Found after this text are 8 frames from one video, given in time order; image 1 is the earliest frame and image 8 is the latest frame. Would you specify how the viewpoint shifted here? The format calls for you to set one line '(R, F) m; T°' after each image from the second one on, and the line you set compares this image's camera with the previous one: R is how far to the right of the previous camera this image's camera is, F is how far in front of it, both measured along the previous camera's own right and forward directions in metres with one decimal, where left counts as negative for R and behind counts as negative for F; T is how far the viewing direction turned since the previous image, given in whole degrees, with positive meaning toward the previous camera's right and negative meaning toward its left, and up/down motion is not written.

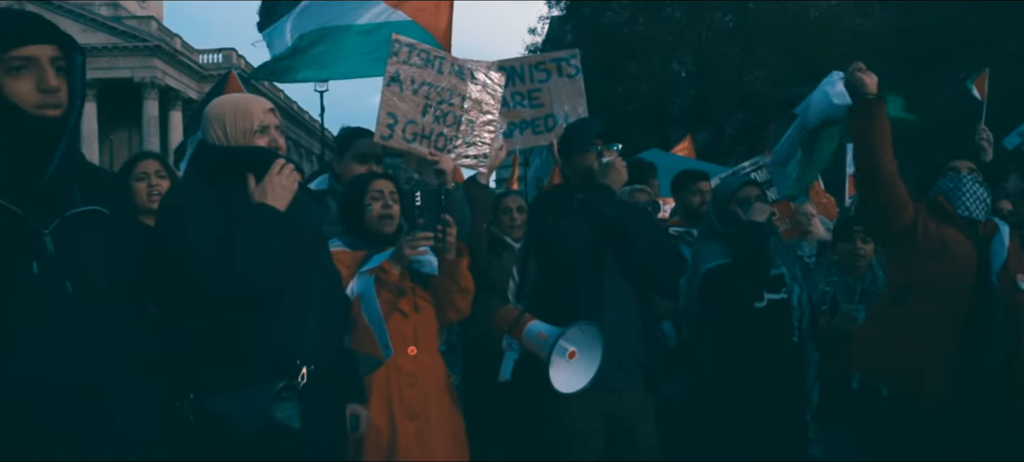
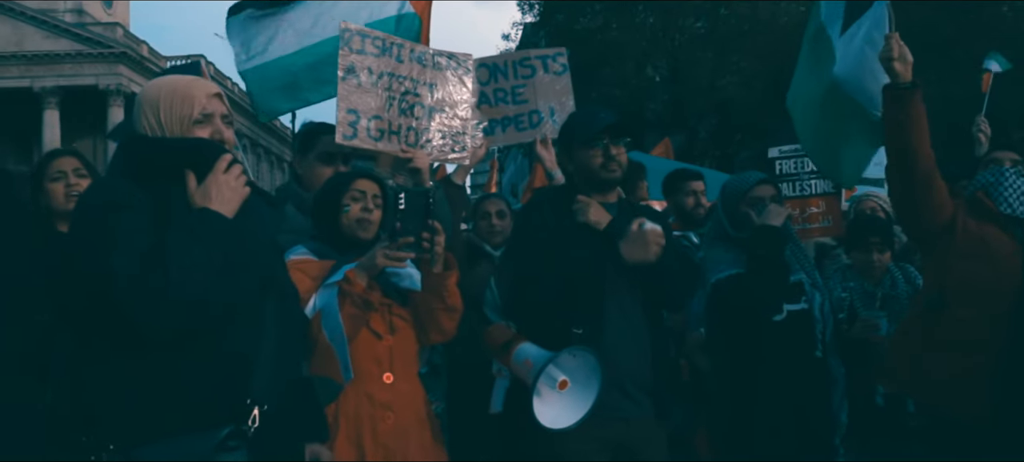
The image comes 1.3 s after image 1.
(-0.1, +0.7) m; +2°
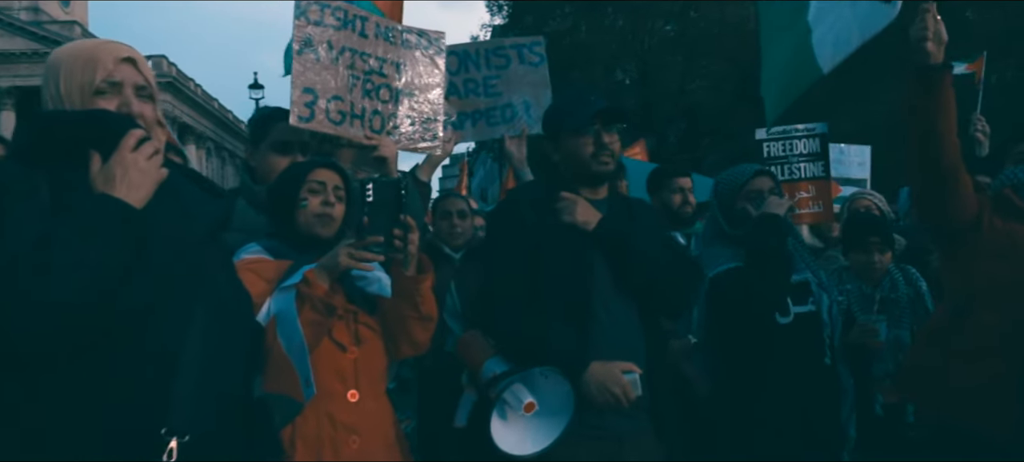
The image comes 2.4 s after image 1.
(-0.1, +0.5) m; +3°
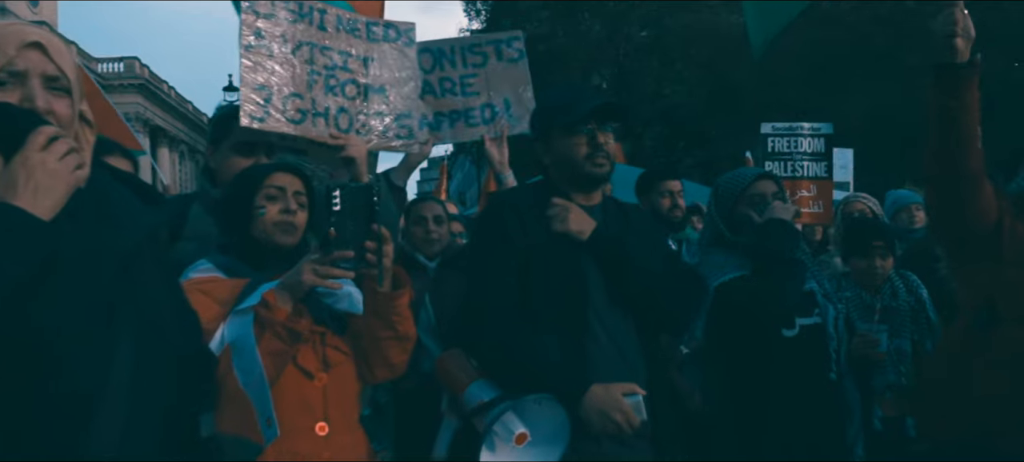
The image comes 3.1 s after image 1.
(0.0, +0.4) m; +2°
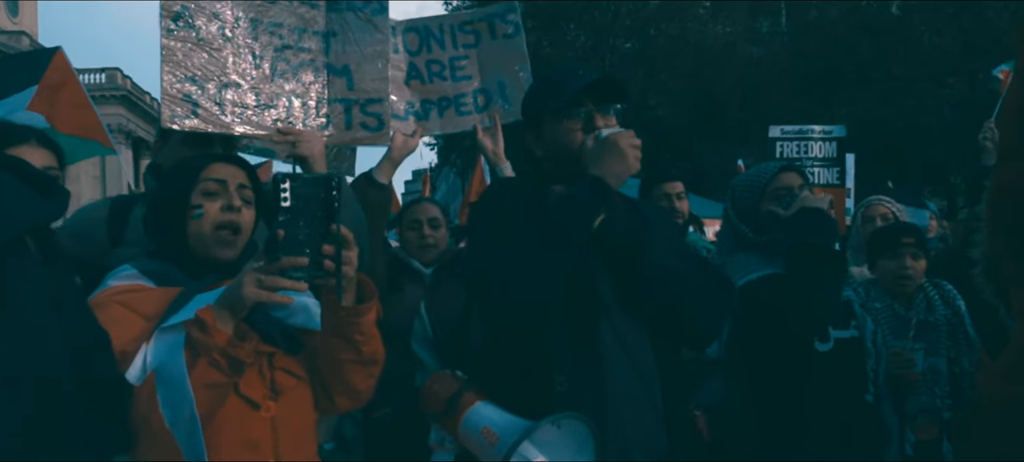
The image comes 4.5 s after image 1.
(0.0, +0.6) m; +1°
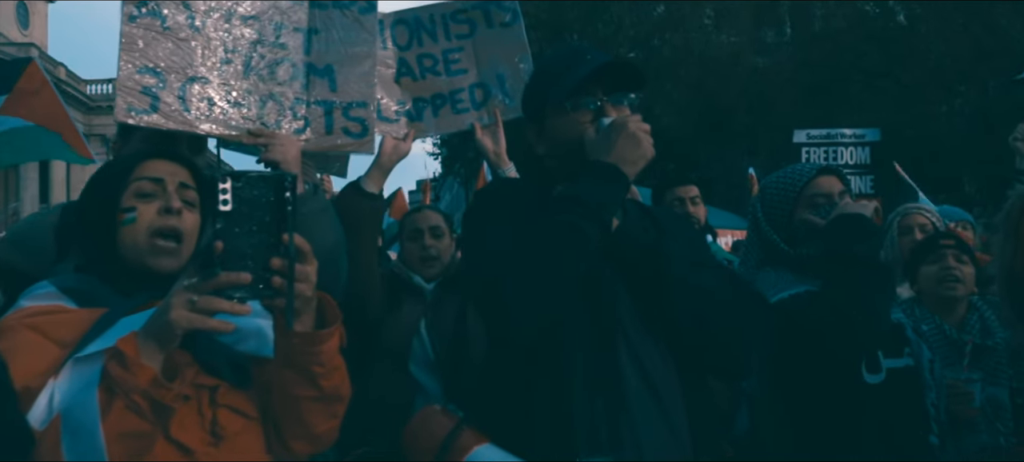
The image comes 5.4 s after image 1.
(0.0, +0.5) m; 0°
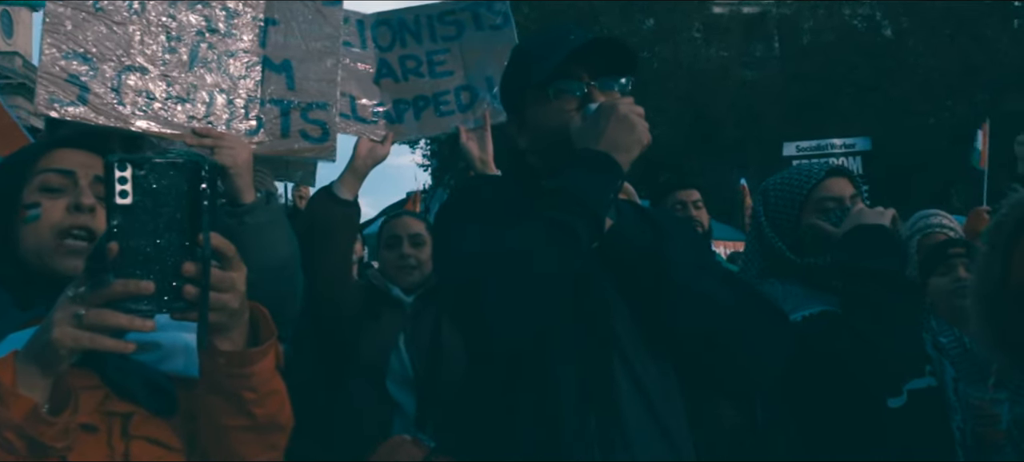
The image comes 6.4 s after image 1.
(+0.1, +0.4) m; +1°
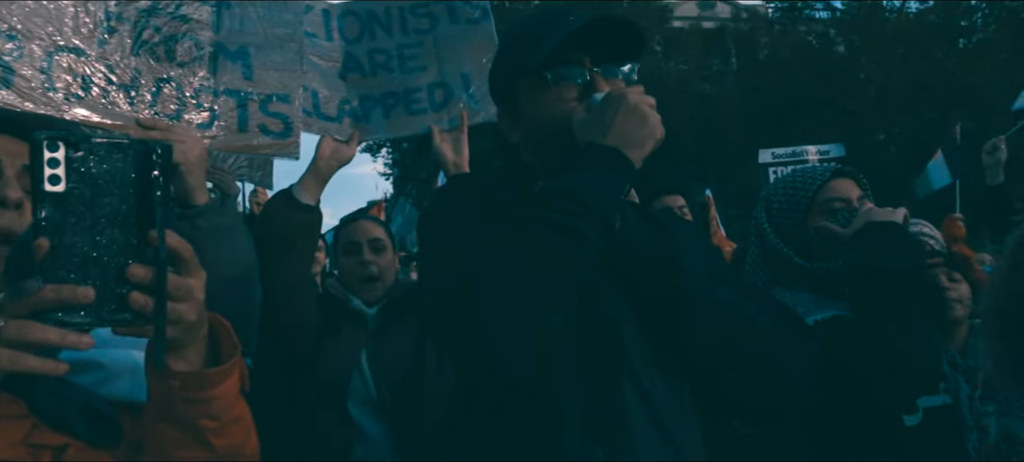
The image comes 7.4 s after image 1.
(-0.1, +0.3) m; +3°
